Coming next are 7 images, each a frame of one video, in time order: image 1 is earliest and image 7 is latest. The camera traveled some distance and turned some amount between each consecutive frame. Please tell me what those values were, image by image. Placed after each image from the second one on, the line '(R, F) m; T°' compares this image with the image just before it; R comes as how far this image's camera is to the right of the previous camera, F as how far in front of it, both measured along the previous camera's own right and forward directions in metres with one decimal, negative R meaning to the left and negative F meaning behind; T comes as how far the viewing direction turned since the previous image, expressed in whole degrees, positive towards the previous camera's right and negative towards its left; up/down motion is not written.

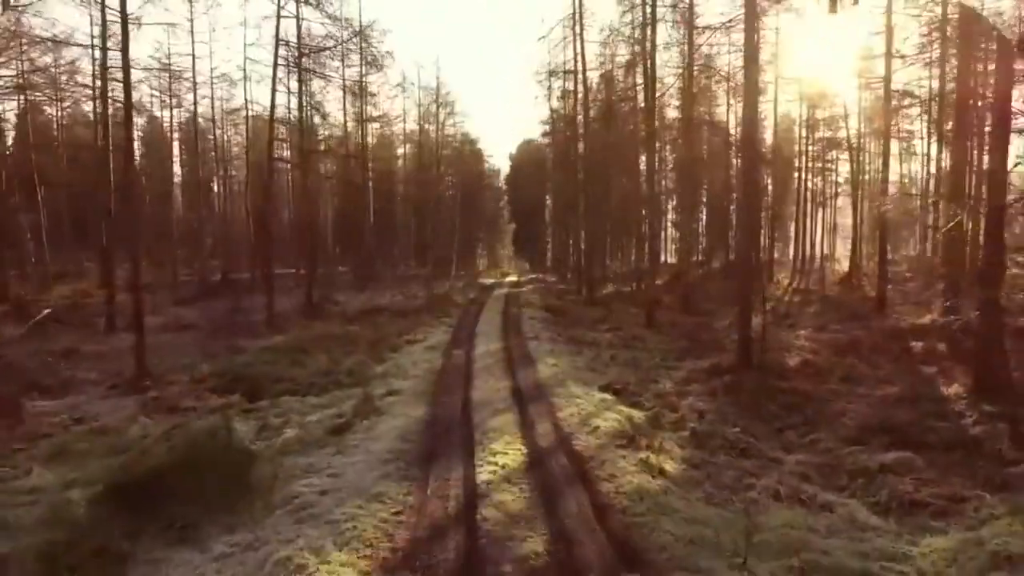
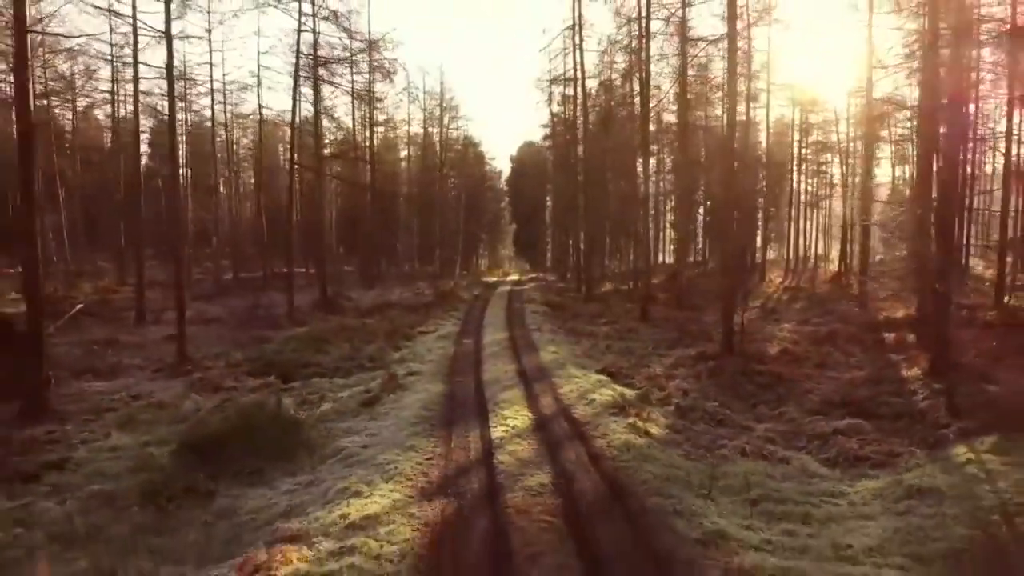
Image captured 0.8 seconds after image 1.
(-0.1, -1.5) m; 0°
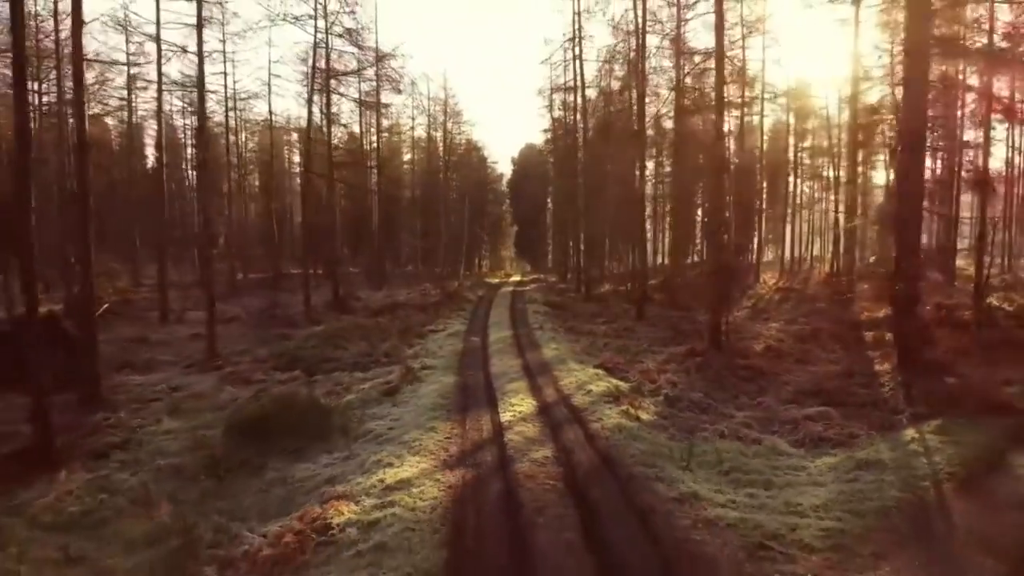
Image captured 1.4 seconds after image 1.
(-0.1, -1.3) m; 0°
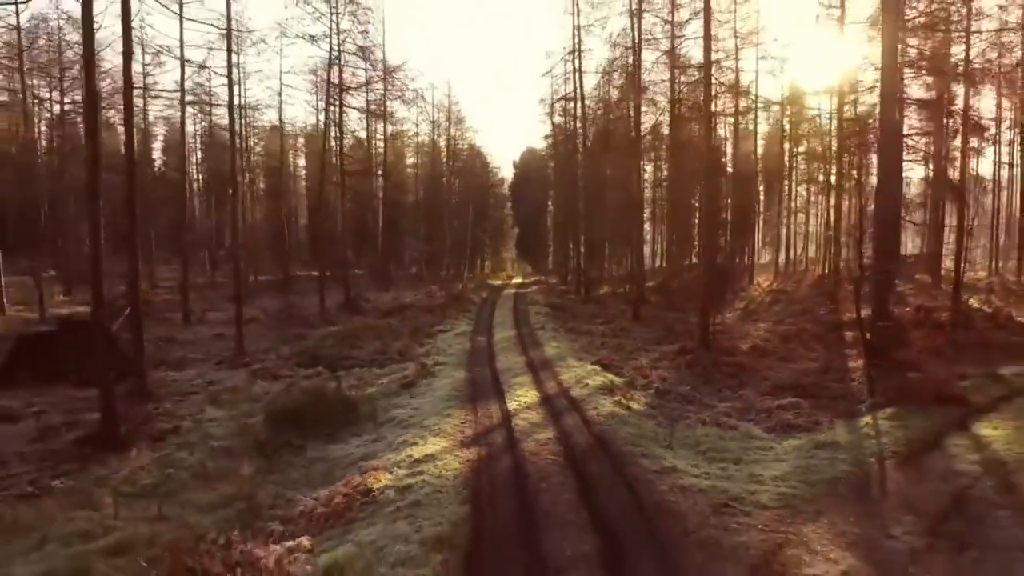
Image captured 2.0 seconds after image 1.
(-0.1, -1.4) m; 0°
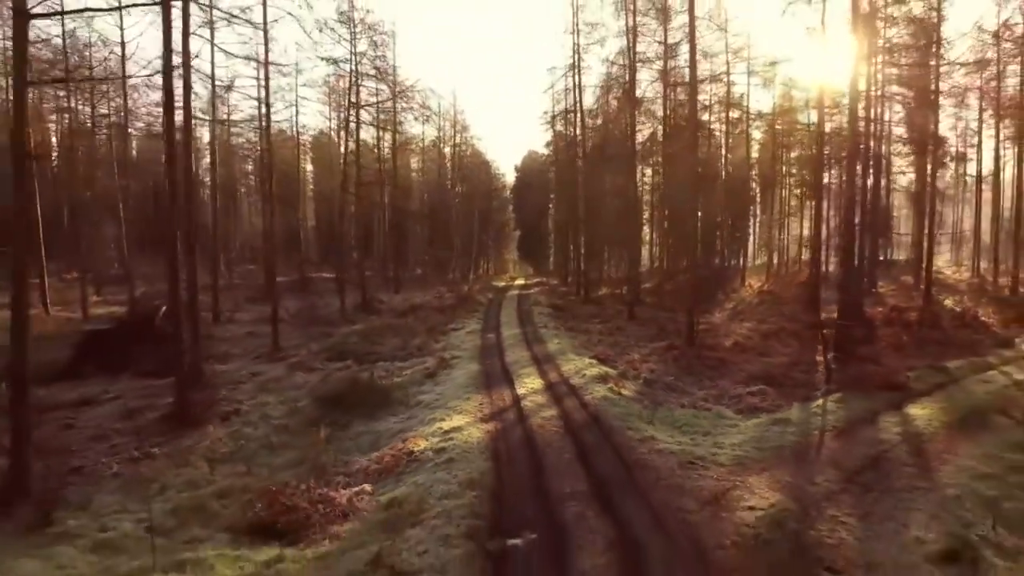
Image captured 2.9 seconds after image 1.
(-0.2, -2.1) m; 0°
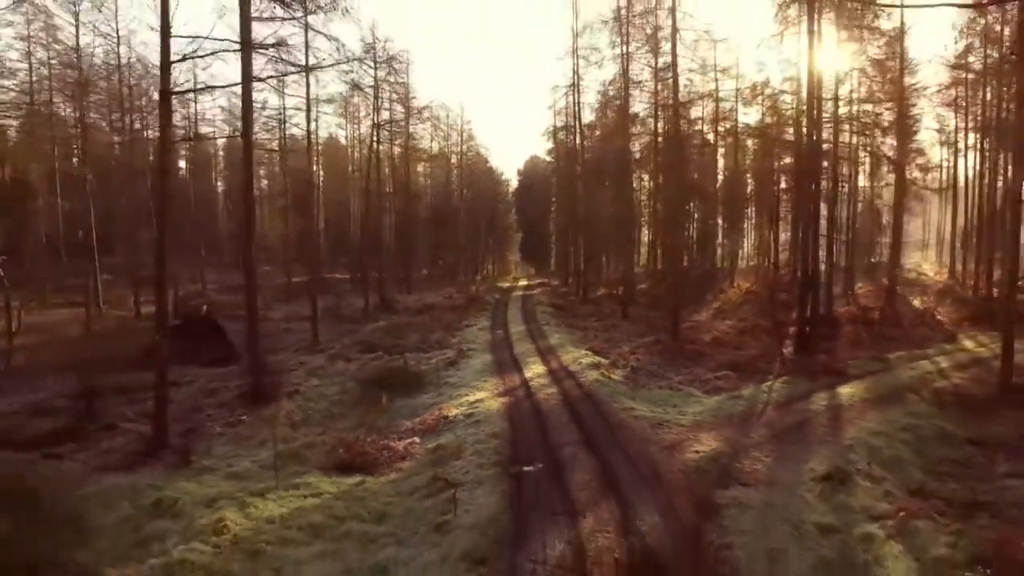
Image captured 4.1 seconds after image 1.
(-0.2, -3.1) m; 0°
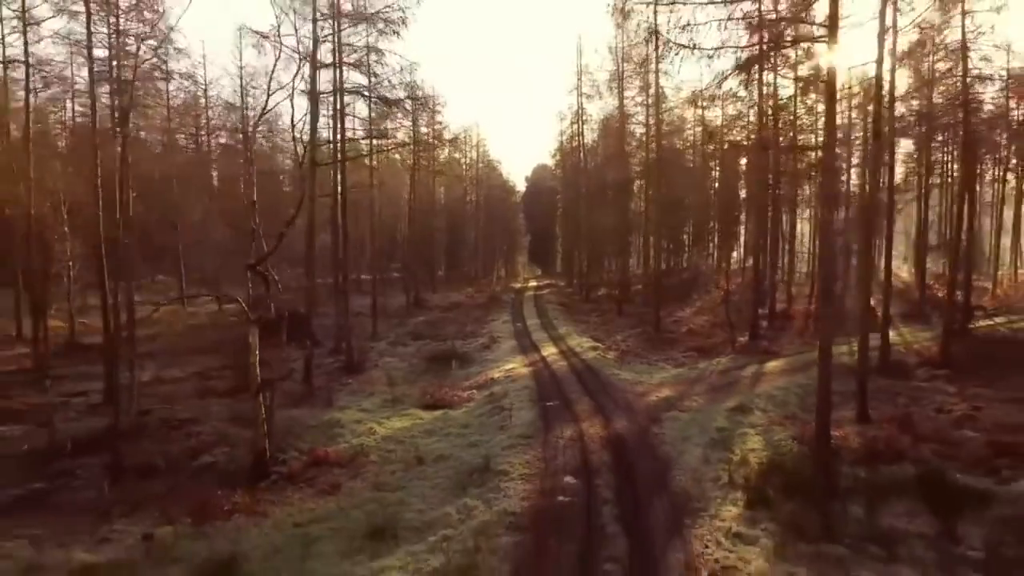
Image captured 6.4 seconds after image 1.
(-0.5, -6.3) m; 0°
